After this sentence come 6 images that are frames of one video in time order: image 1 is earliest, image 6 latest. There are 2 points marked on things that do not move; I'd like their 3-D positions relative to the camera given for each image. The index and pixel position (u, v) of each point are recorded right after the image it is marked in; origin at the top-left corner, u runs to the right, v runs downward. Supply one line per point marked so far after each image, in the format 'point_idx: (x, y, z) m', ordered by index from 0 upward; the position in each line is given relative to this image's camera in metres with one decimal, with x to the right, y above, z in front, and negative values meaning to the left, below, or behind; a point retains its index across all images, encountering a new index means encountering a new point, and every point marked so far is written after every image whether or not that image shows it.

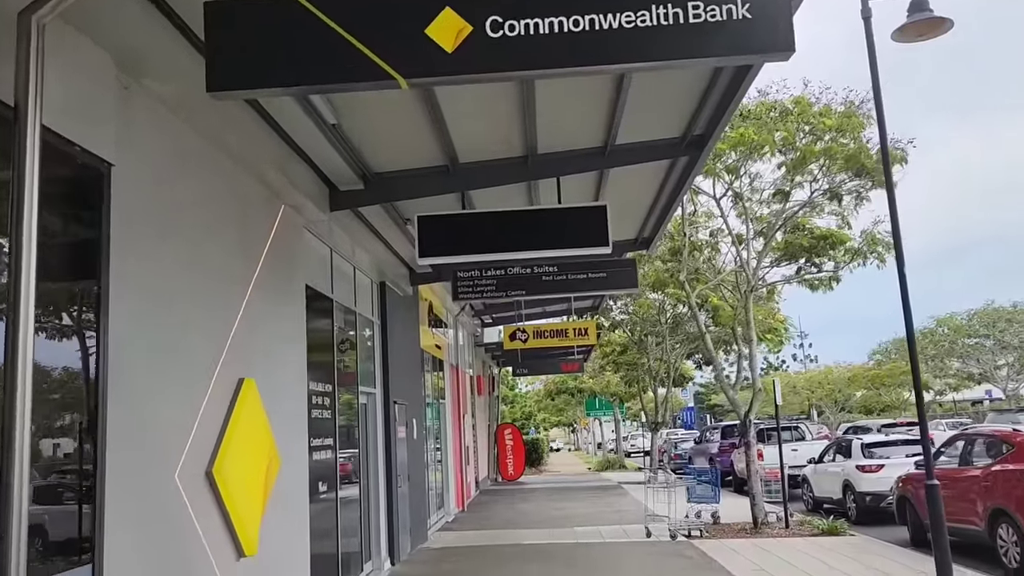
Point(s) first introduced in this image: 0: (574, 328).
0: (+1.3, -0.8, +16.9) m
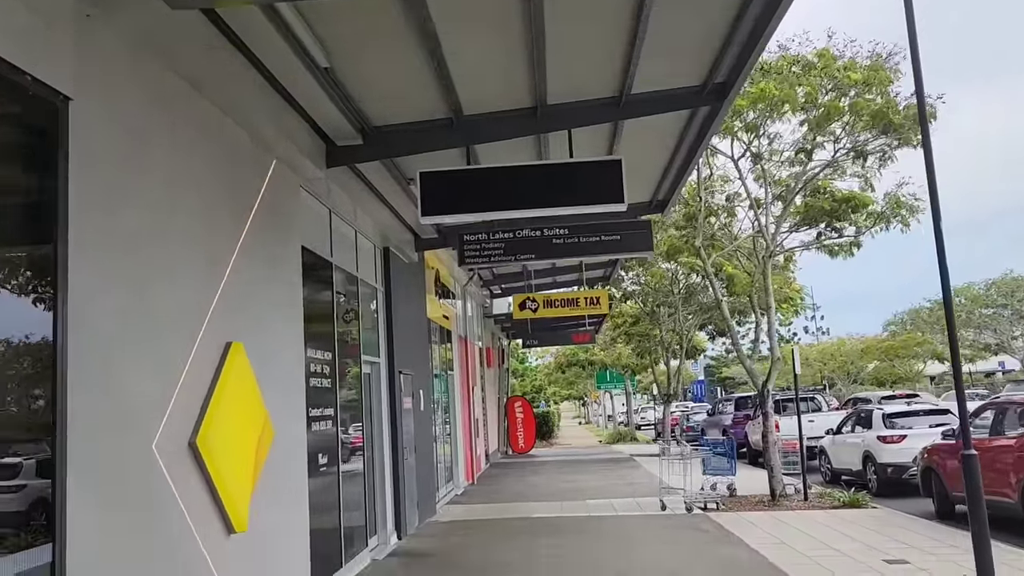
0: (+1.4, -0.2, +16.5) m
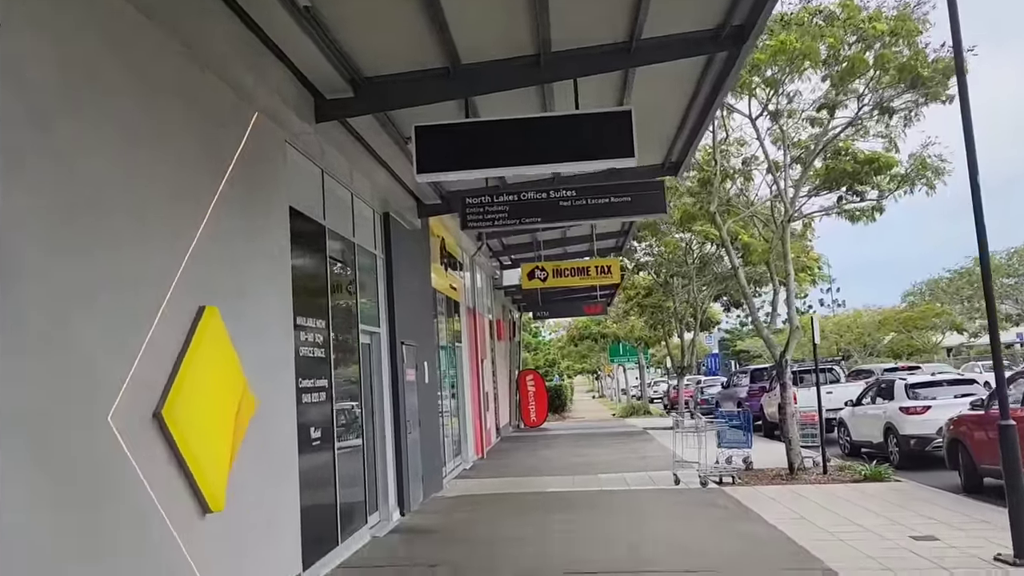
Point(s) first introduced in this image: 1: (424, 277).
0: (+1.6, +0.4, +15.9) m
1: (-1.3, +0.2, +12.6) m
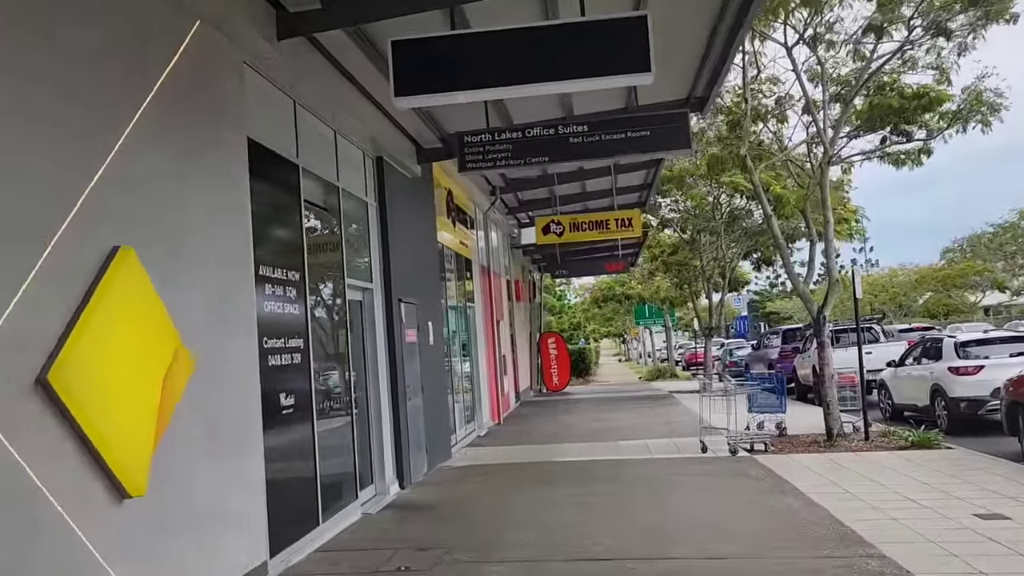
0: (+1.9, +1.2, +14.9) m
1: (-1.2, +0.8, +11.7) m
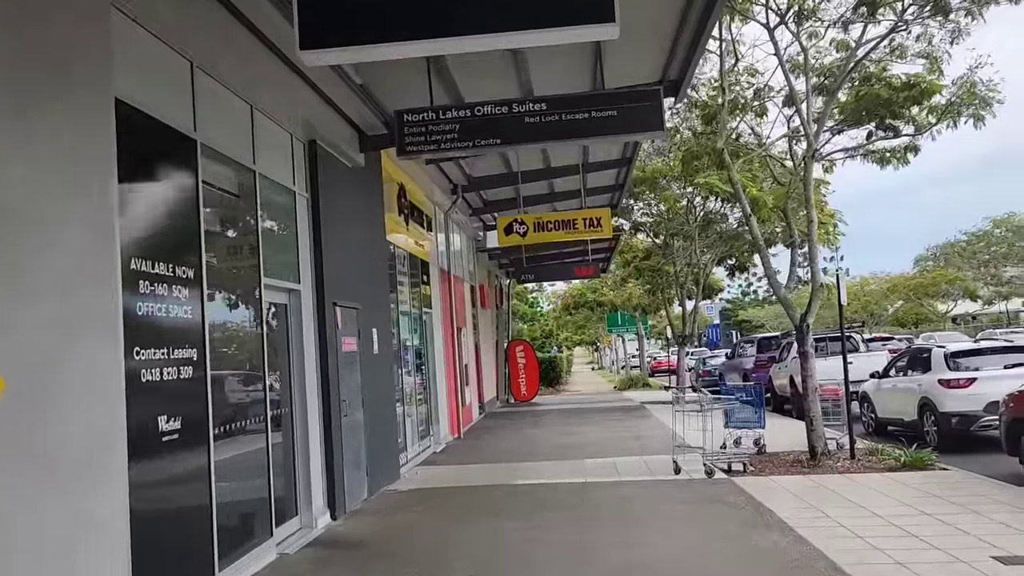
0: (+1.2, +1.1, +13.9) m
1: (-1.8, +0.8, +10.5) m
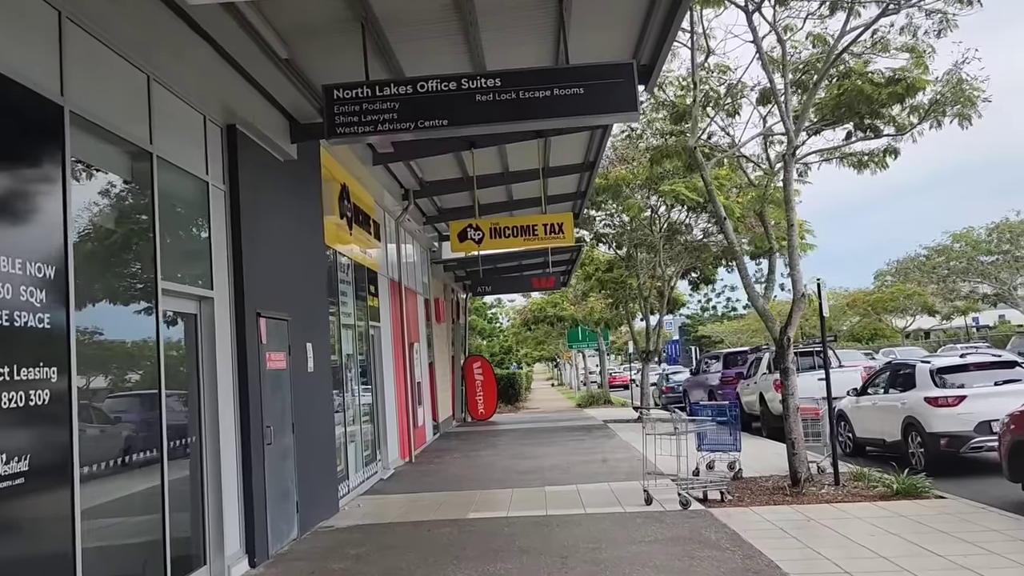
0: (+0.5, +1.0, +12.9) m
1: (-2.3, +0.7, +9.4) m
